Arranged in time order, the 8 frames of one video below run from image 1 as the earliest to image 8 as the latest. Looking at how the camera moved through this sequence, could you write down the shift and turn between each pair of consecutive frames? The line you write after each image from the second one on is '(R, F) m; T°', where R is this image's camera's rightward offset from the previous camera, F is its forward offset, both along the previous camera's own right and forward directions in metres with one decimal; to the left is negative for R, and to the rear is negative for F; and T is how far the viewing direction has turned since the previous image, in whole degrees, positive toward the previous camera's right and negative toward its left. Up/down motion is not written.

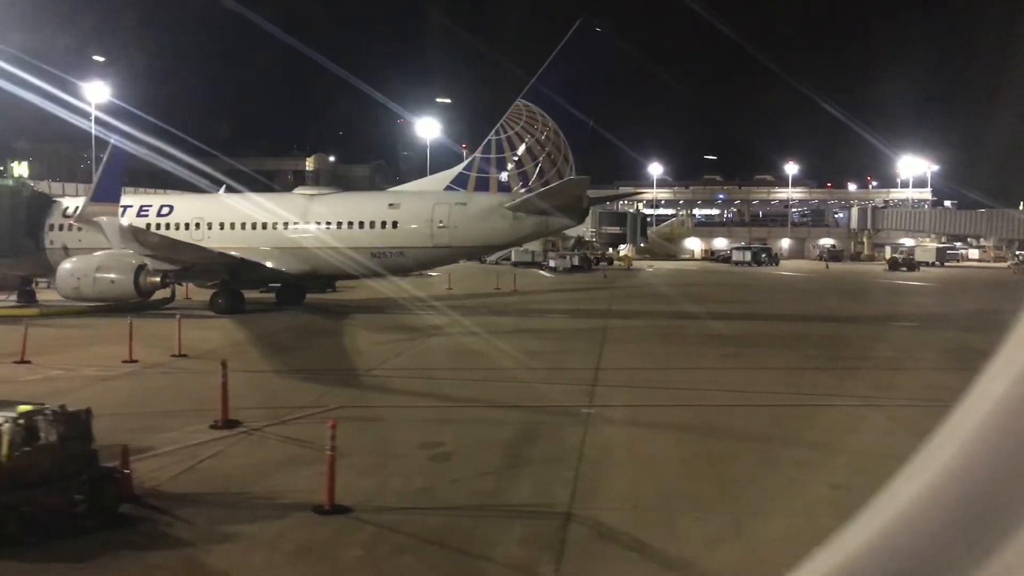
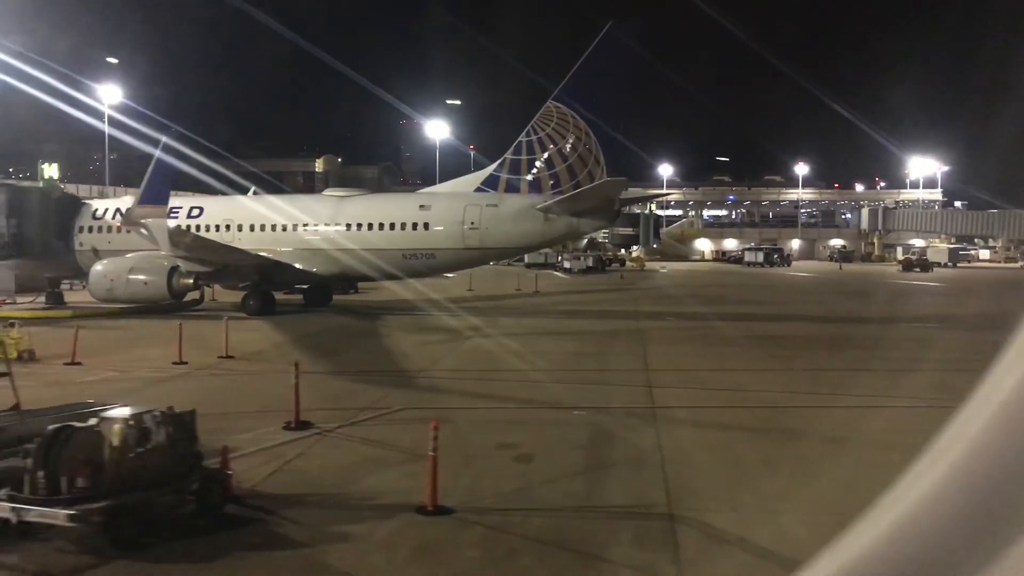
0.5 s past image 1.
(-0.8, 0.0) m; 0°
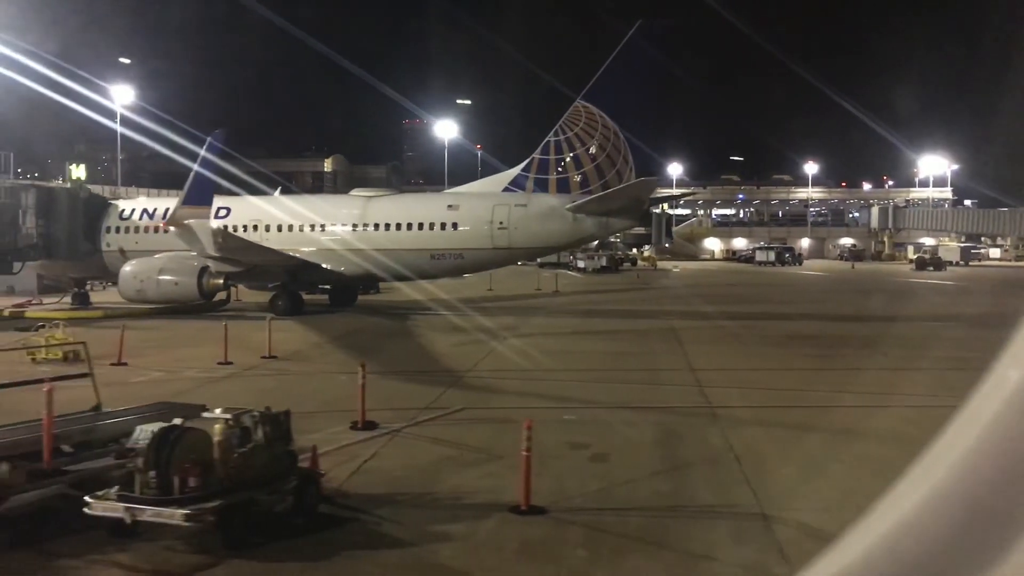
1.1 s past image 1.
(-0.7, 0.0) m; 0°
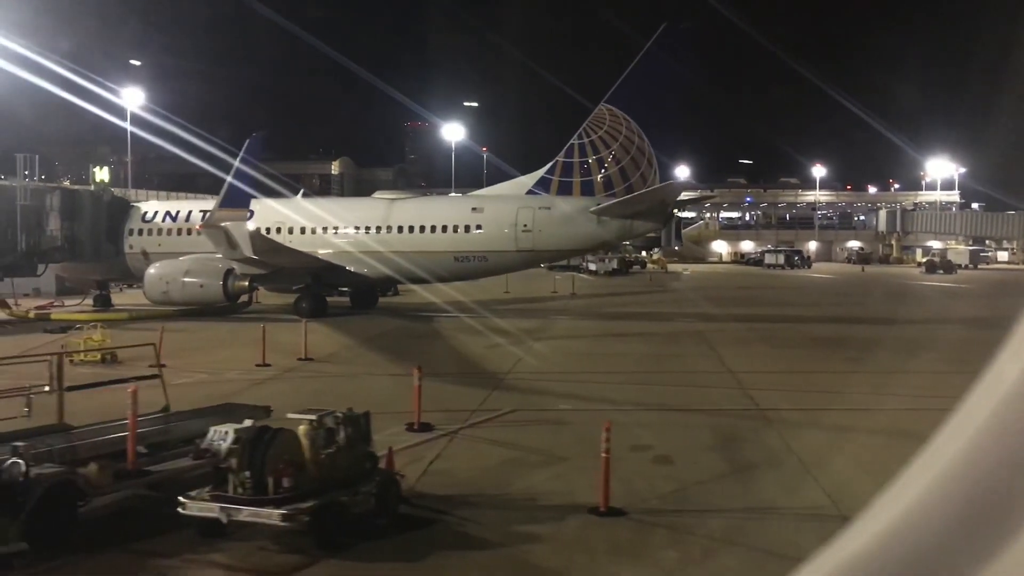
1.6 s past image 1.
(-0.6, 0.0) m; 0°
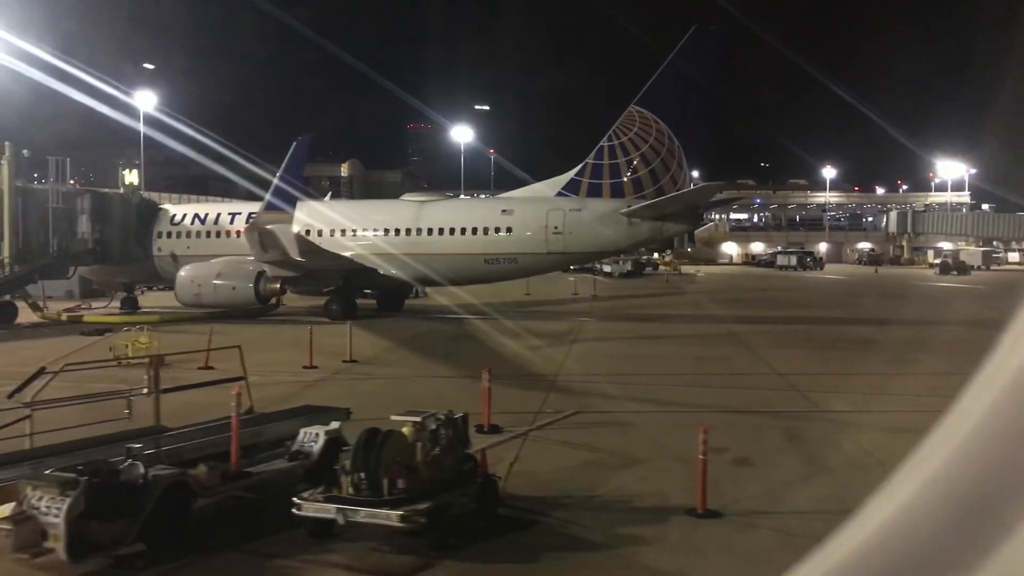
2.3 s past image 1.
(-0.8, 0.0) m; 0°
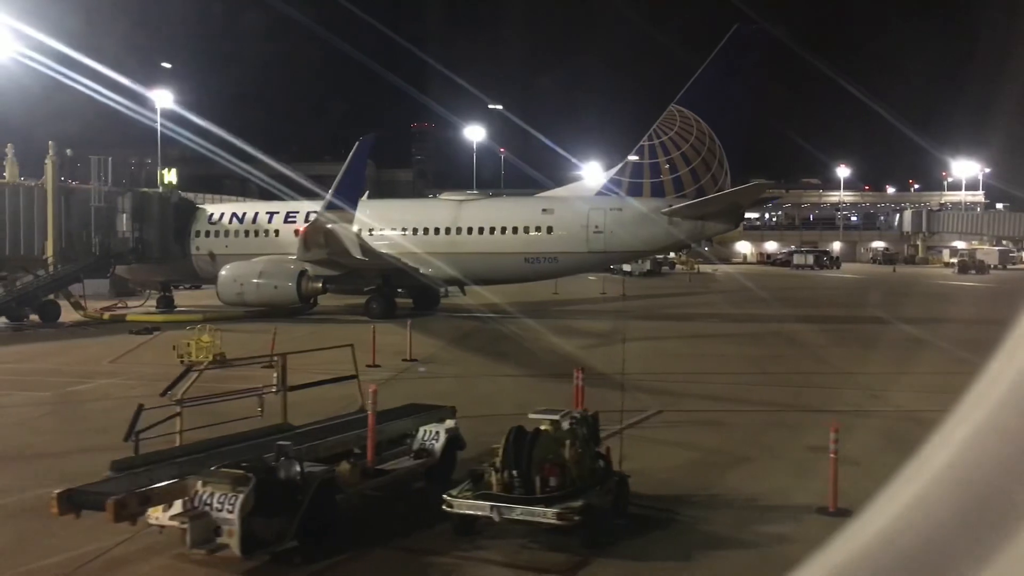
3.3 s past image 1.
(-1.0, 0.0) m; 0°
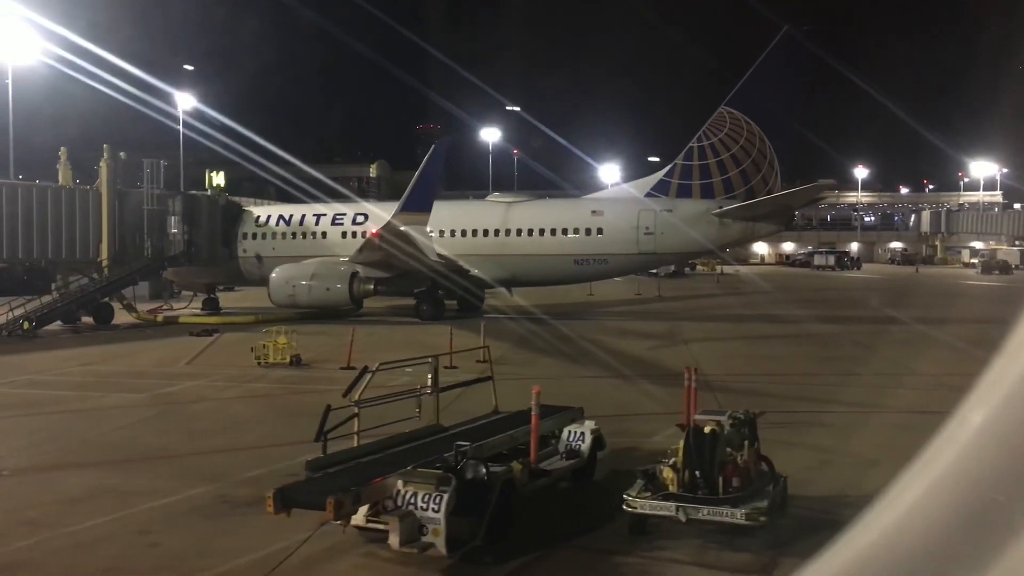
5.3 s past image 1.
(-1.3, -0.1) m; -1°
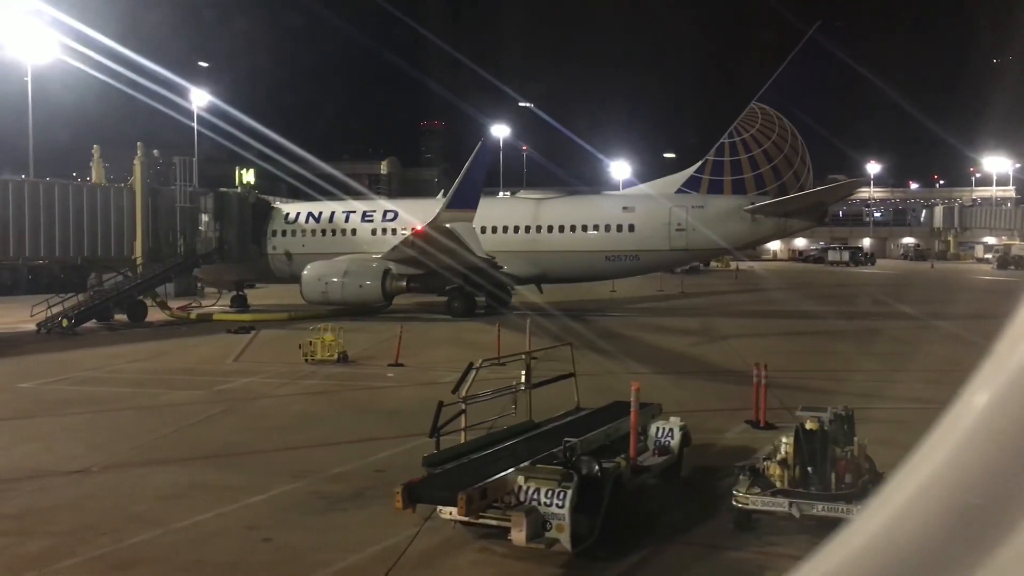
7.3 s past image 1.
(-0.8, 0.0) m; 0°
